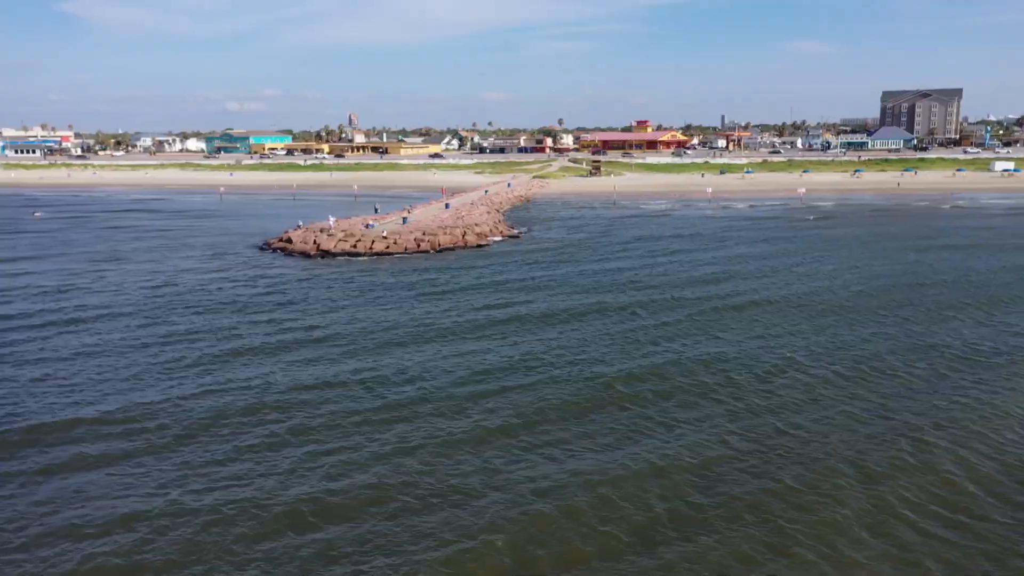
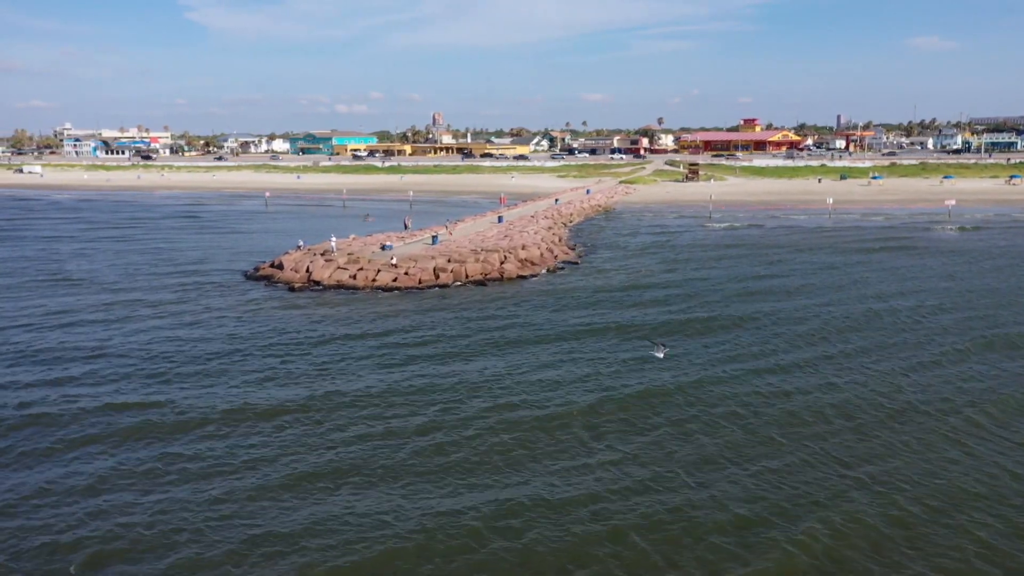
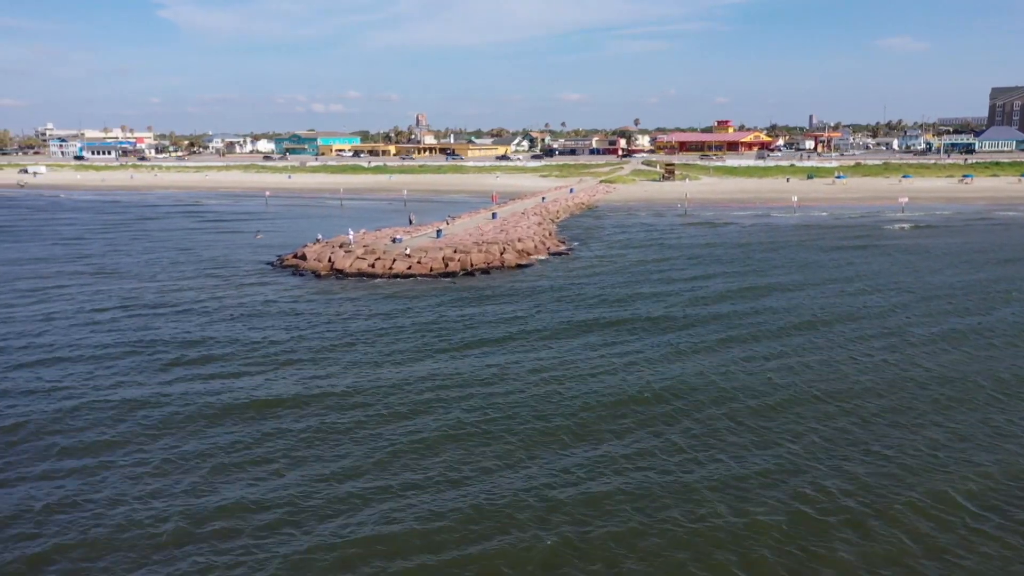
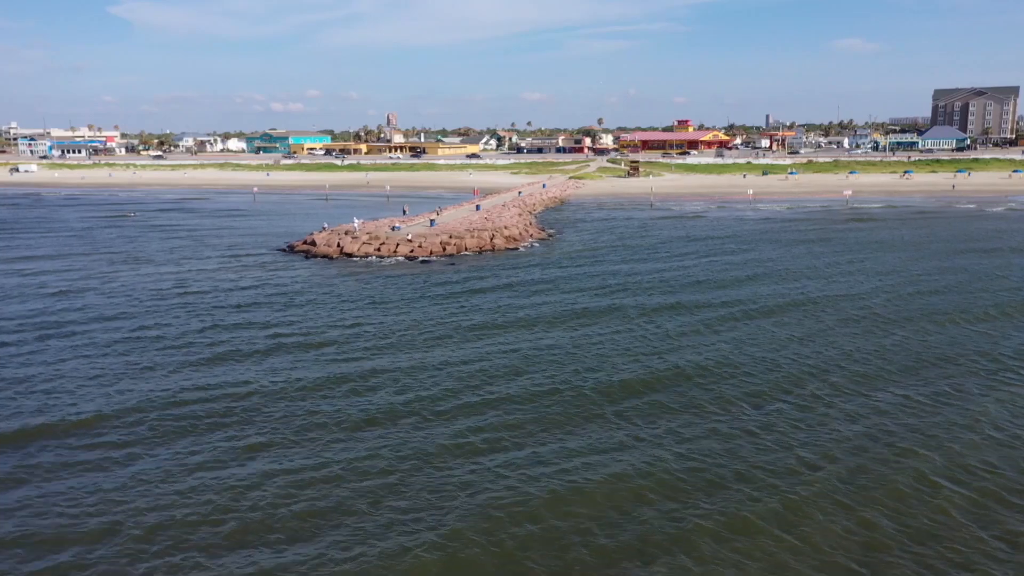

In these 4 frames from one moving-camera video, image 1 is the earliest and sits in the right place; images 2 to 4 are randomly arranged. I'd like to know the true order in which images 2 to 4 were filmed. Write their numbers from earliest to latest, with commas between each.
4, 3, 2
